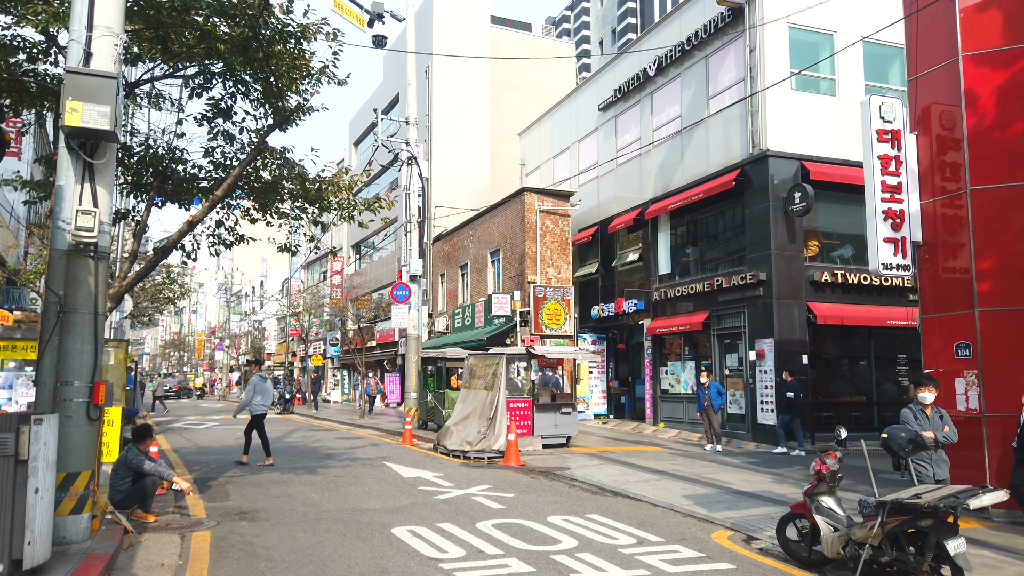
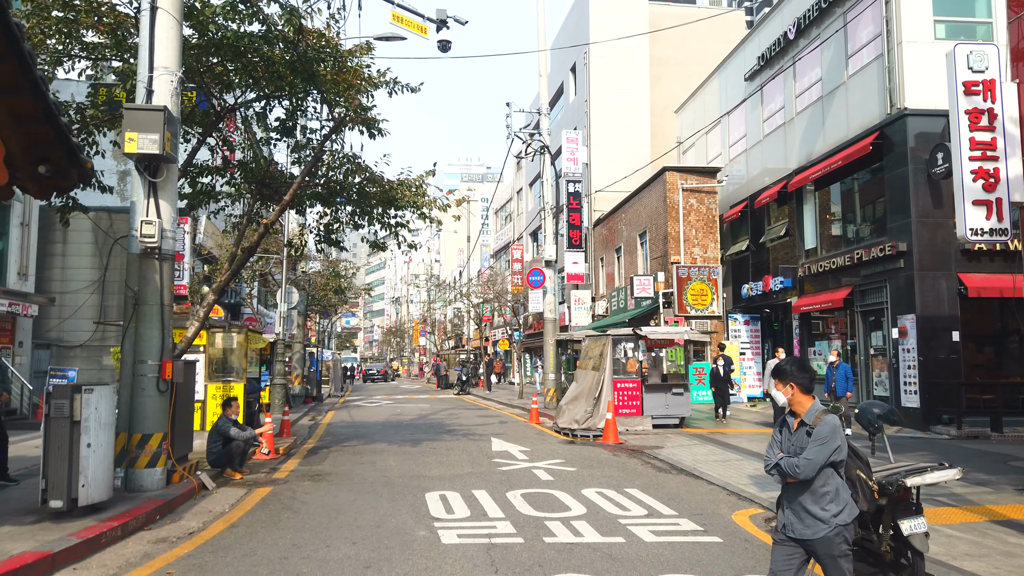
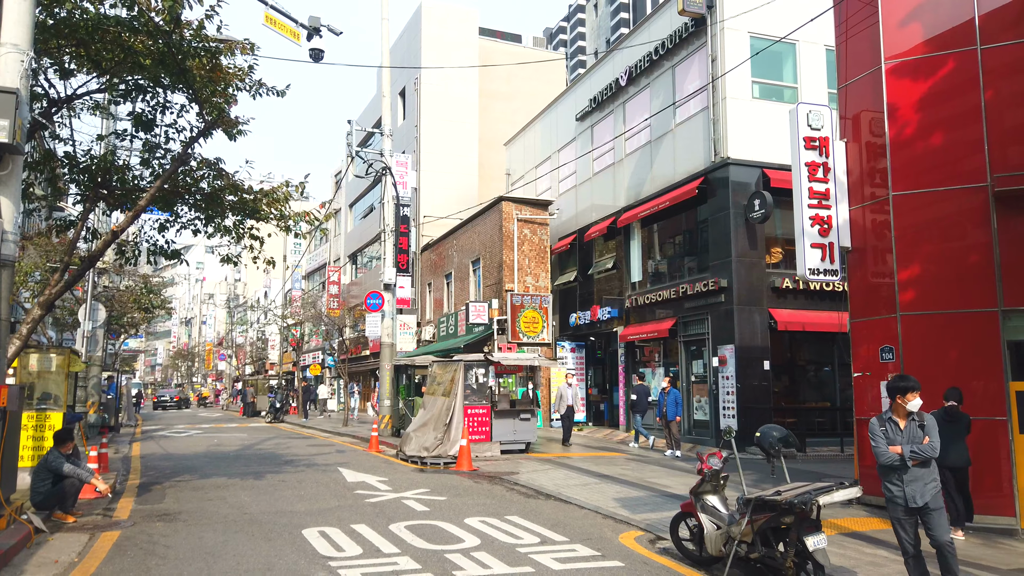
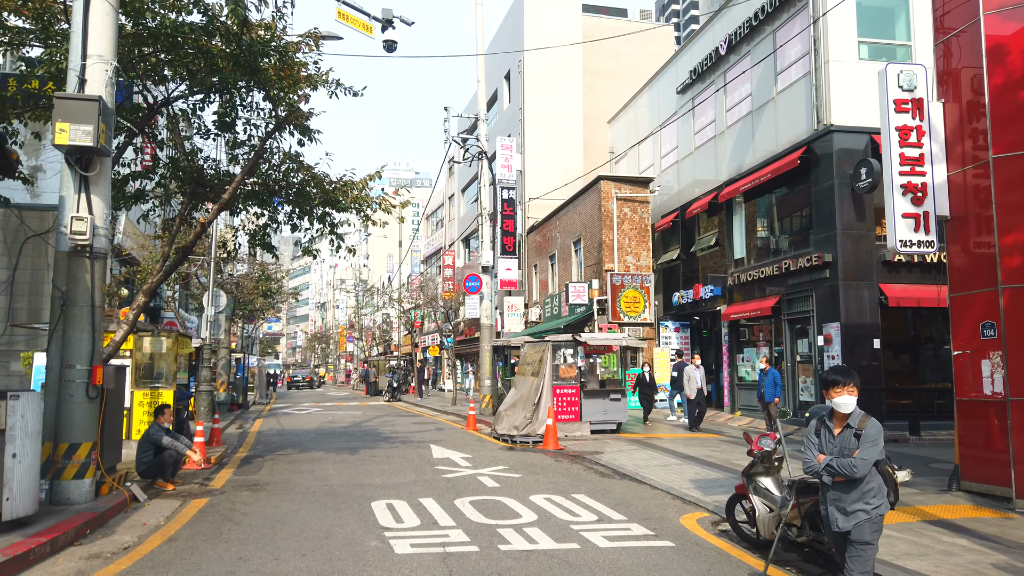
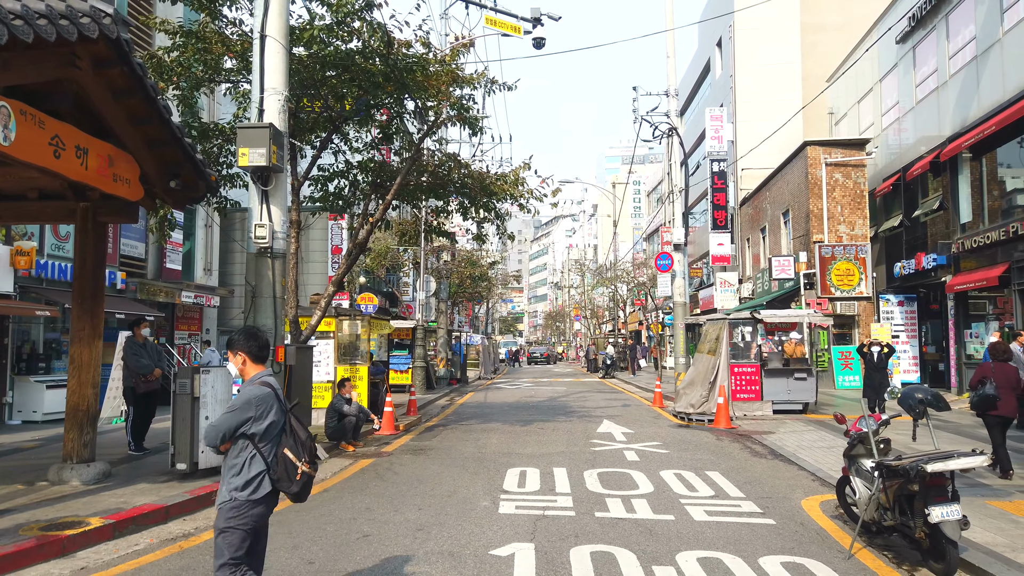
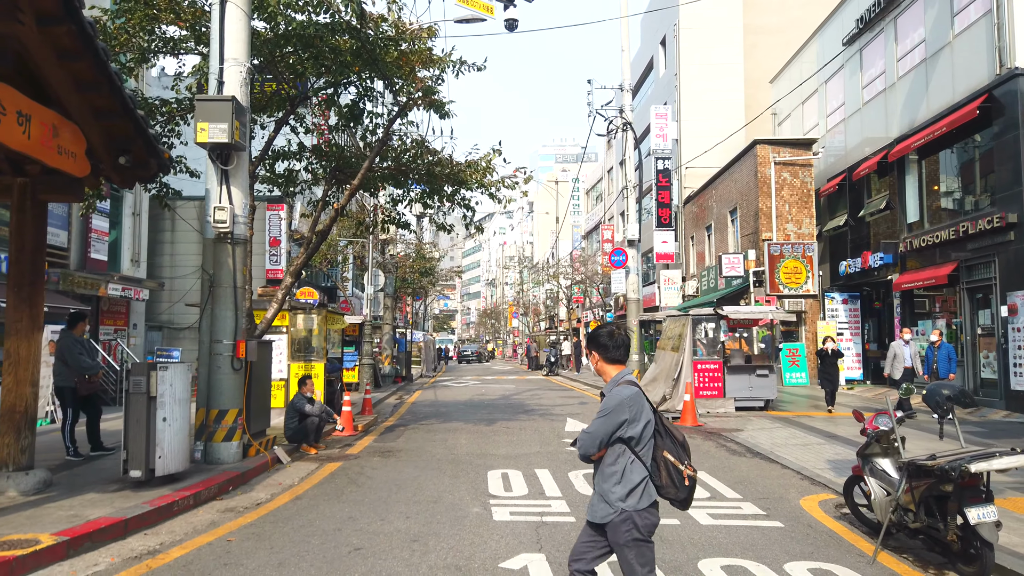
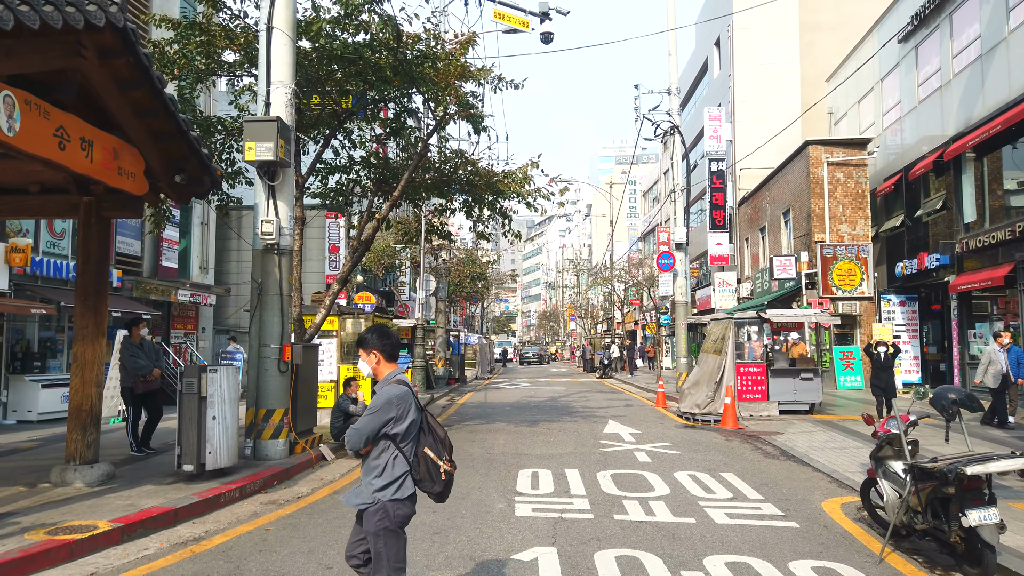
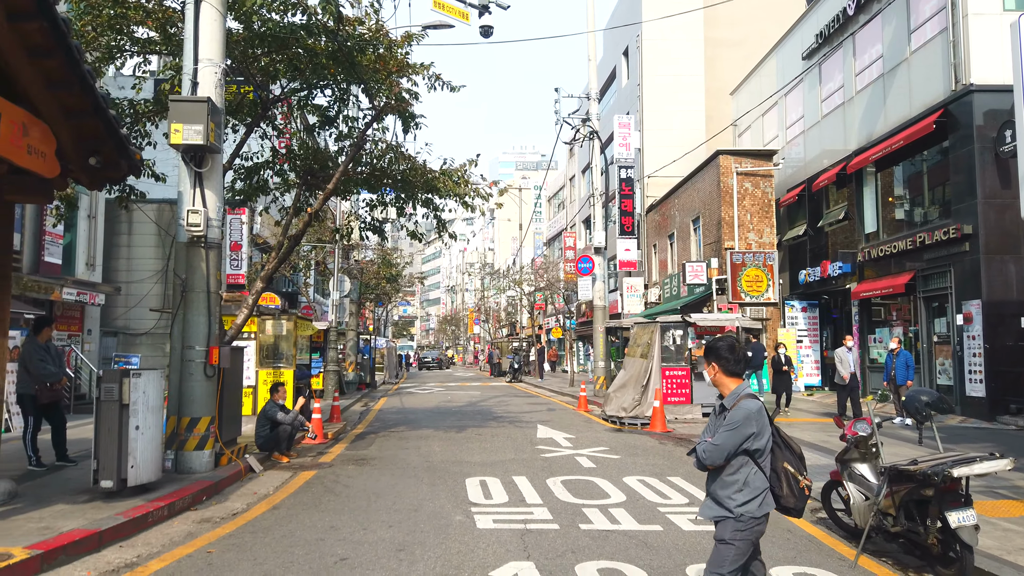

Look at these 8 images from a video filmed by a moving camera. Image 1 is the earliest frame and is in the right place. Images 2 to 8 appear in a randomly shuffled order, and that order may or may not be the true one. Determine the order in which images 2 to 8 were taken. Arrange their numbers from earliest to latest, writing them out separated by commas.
3, 4, 2, 8, 6, 7, 5
